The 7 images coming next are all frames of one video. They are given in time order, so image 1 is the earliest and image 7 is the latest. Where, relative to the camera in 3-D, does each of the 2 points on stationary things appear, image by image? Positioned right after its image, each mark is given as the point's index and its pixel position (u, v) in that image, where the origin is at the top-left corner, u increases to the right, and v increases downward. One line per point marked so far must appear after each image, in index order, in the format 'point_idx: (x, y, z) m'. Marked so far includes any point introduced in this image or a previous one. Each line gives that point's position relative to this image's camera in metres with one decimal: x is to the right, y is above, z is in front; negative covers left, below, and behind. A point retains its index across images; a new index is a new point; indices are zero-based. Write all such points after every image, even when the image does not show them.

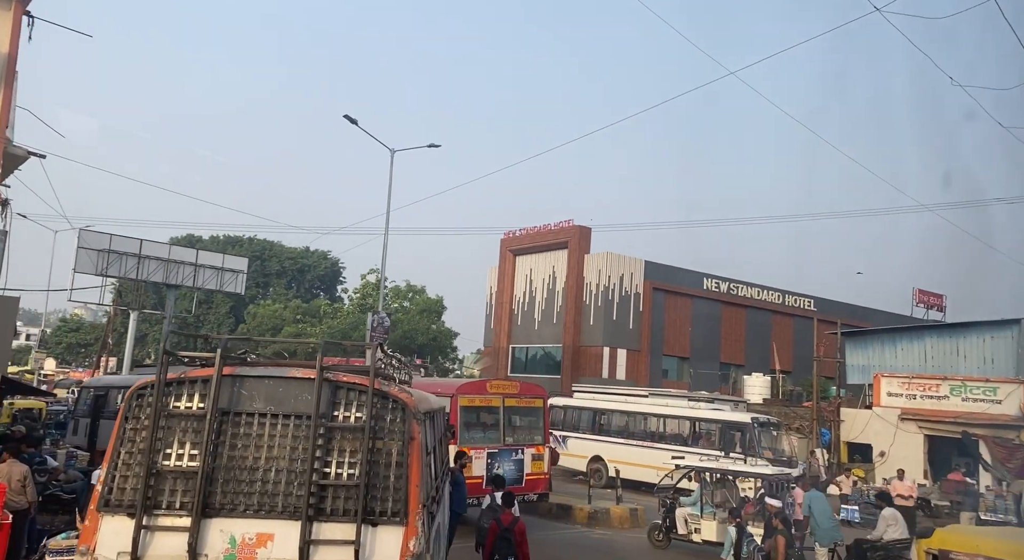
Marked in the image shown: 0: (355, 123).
0: (-4.3, +4.4, +22.8) m
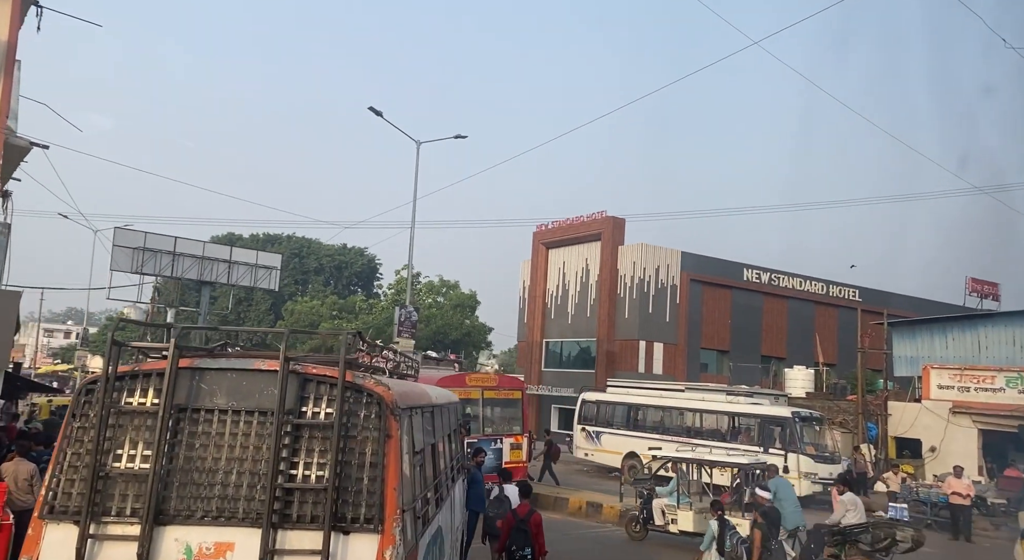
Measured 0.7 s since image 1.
0: (-3.6, +4.6, +22.4) m
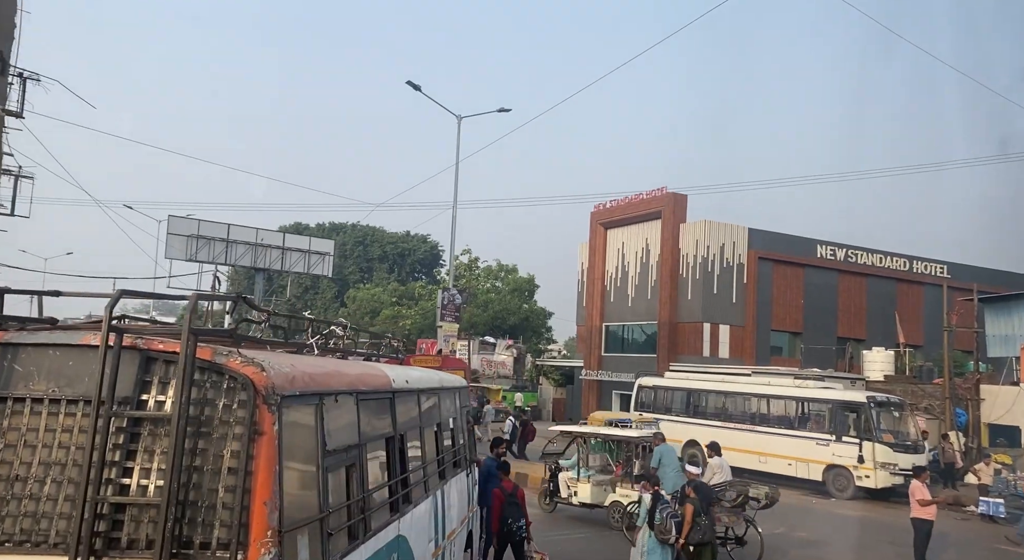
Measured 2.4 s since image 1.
0: (-2.4, +5.0, +21.4) m
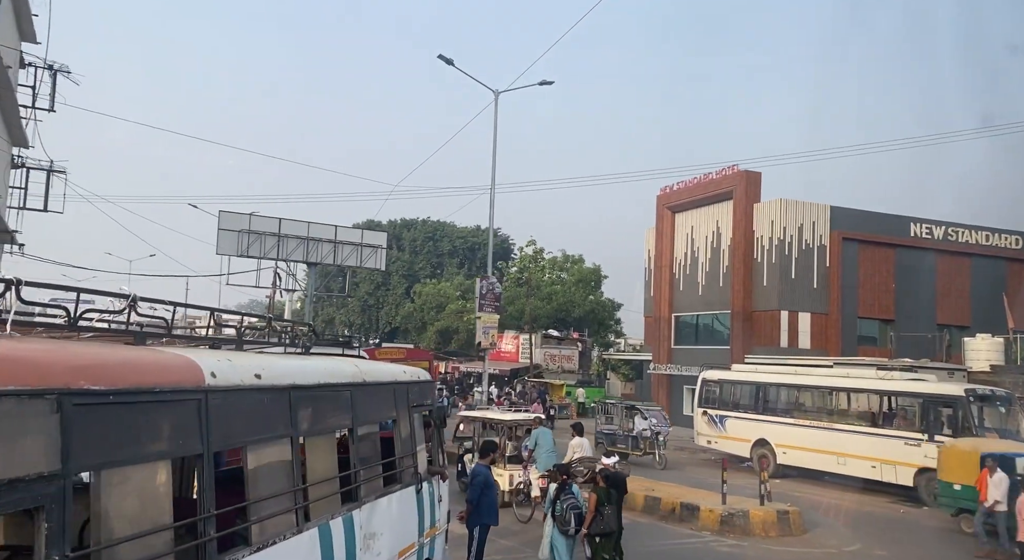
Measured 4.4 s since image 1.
0: (-1.5, +5.3, +19.9) m
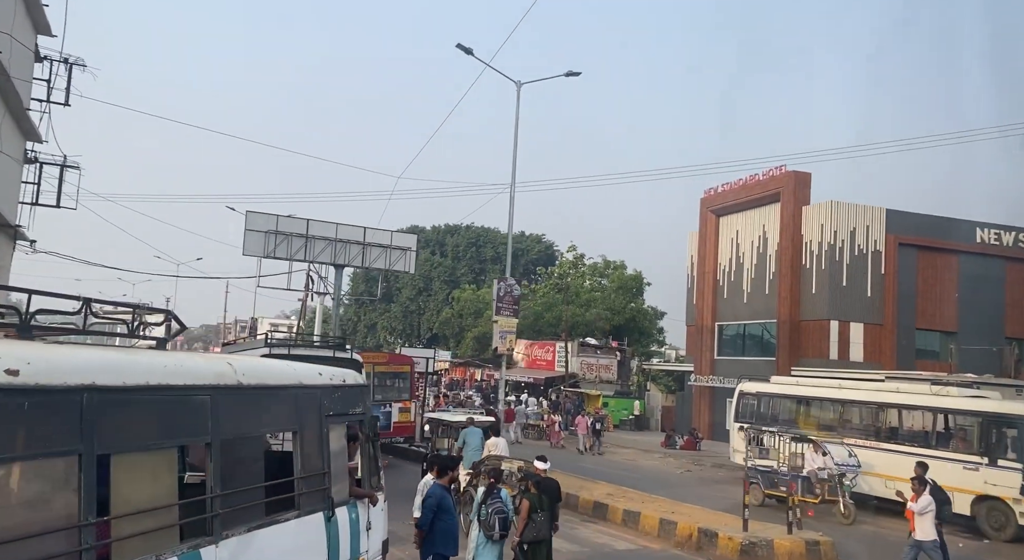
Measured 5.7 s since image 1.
0: (-1.0, +5.3, +18.8) m
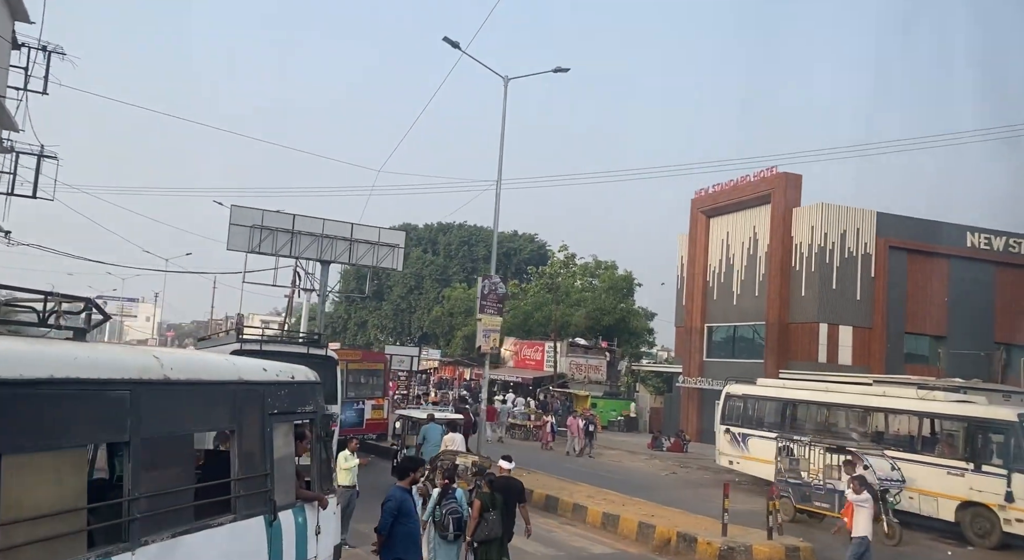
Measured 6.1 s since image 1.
0: (-1.3, +5.3, +18.6) m
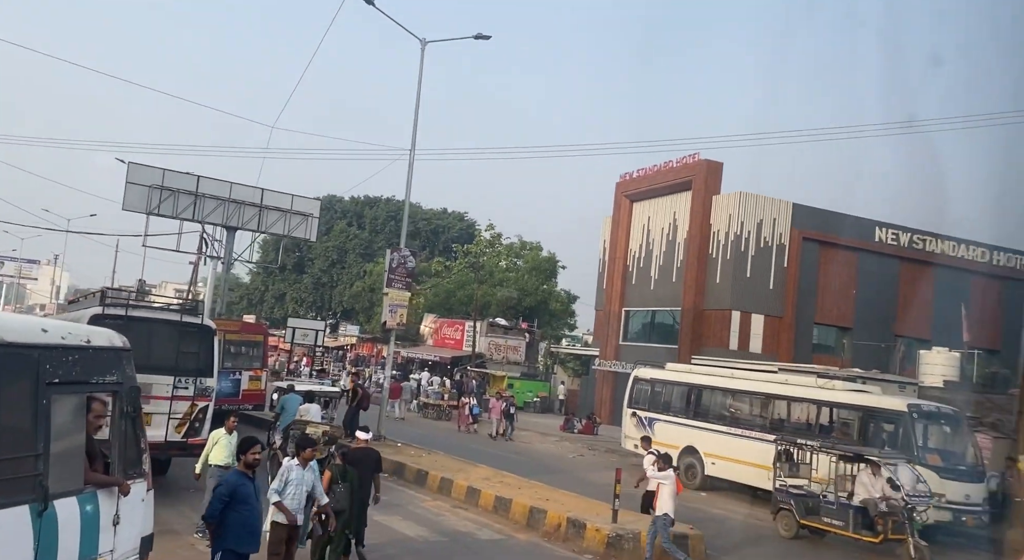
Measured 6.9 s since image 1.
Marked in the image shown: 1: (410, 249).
0: (-3.0, +5.9, +17.9) m
1: (-2.2, +0.6, +17.8) m
